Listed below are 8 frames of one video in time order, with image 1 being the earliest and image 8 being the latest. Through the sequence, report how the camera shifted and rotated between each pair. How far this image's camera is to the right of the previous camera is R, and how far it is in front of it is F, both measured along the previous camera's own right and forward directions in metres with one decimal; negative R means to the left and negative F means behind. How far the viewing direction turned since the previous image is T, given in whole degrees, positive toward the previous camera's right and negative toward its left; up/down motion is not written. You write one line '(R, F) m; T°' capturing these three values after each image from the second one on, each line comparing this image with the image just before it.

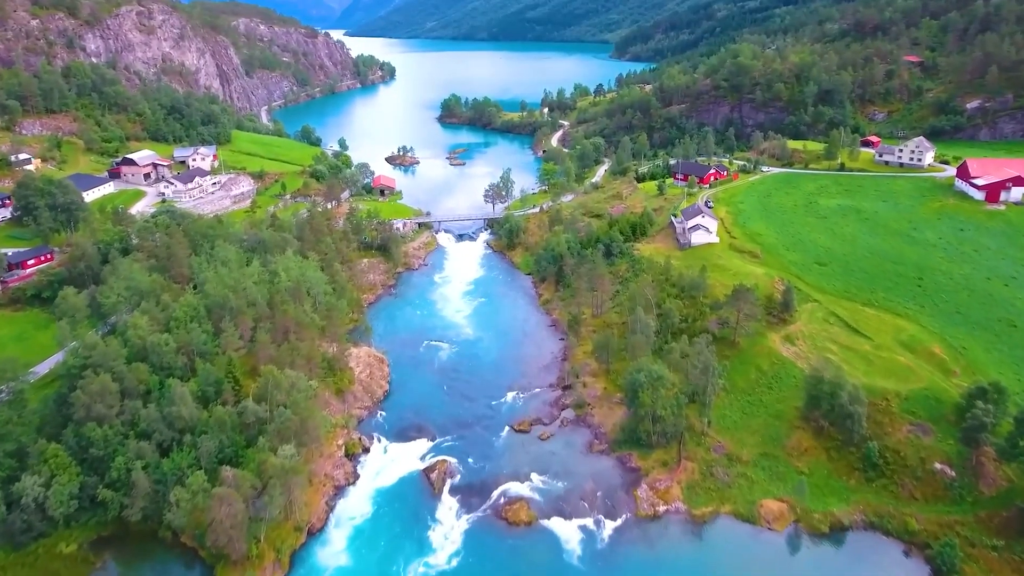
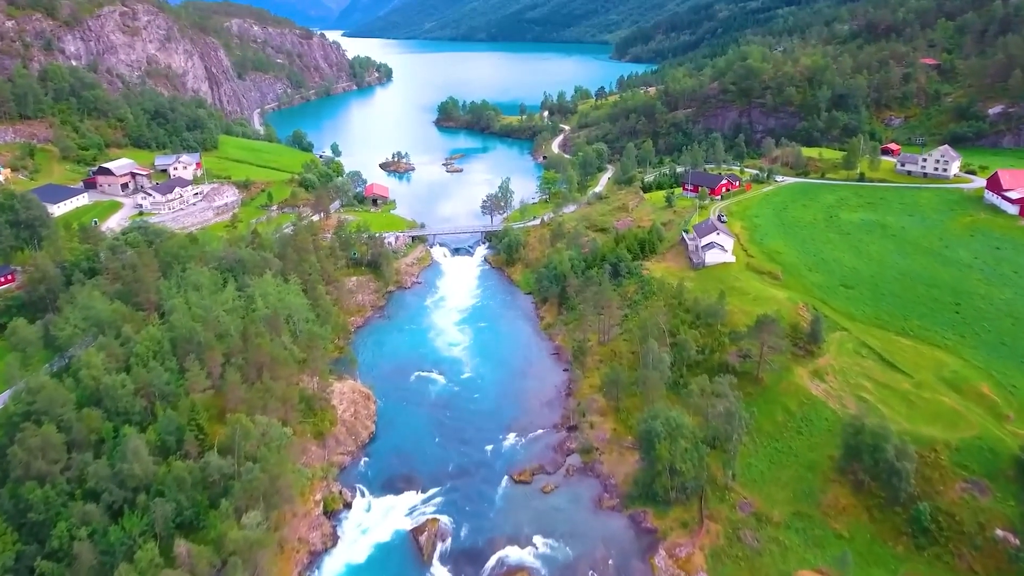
(0.0, +4.5) m; 0°
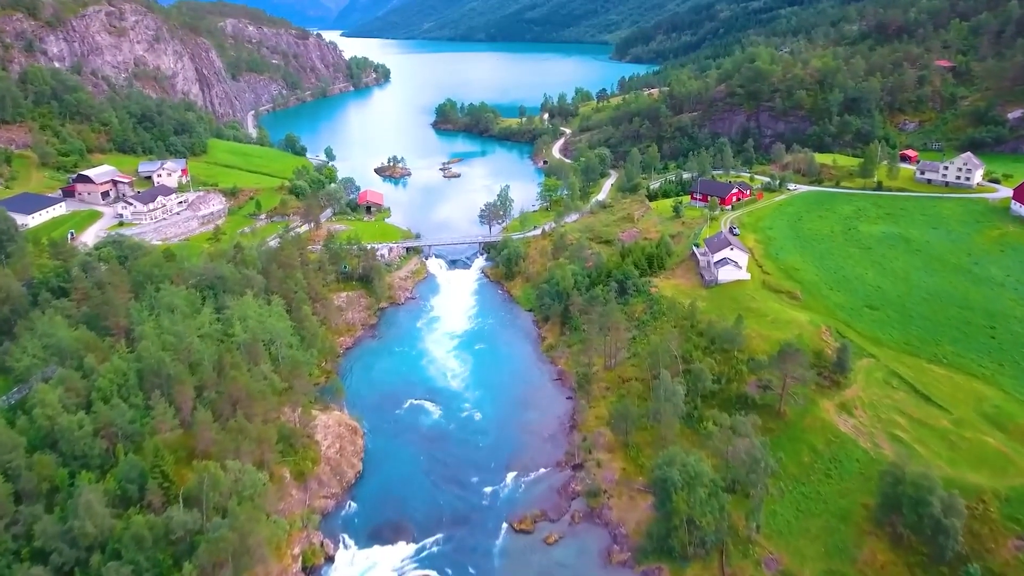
(0.0, +3.5) m; 0°
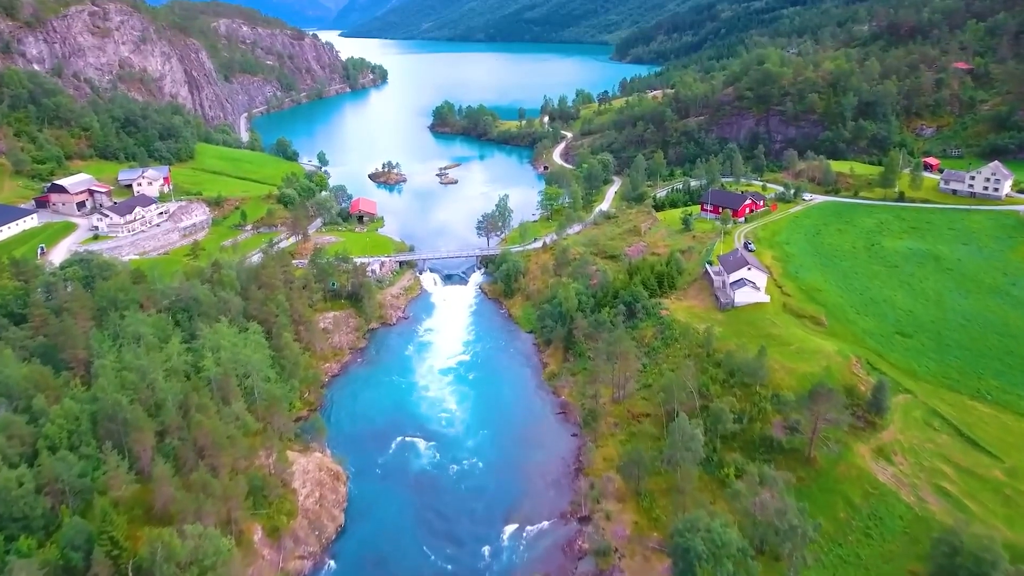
(0.0, +4.0) m; 0°
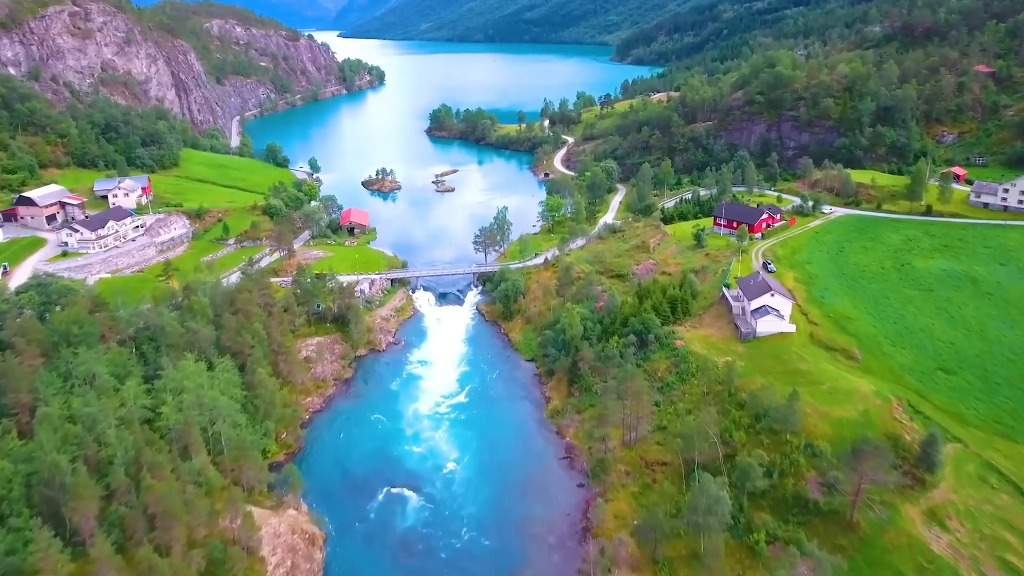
(0.0, +4.3) m; 0°
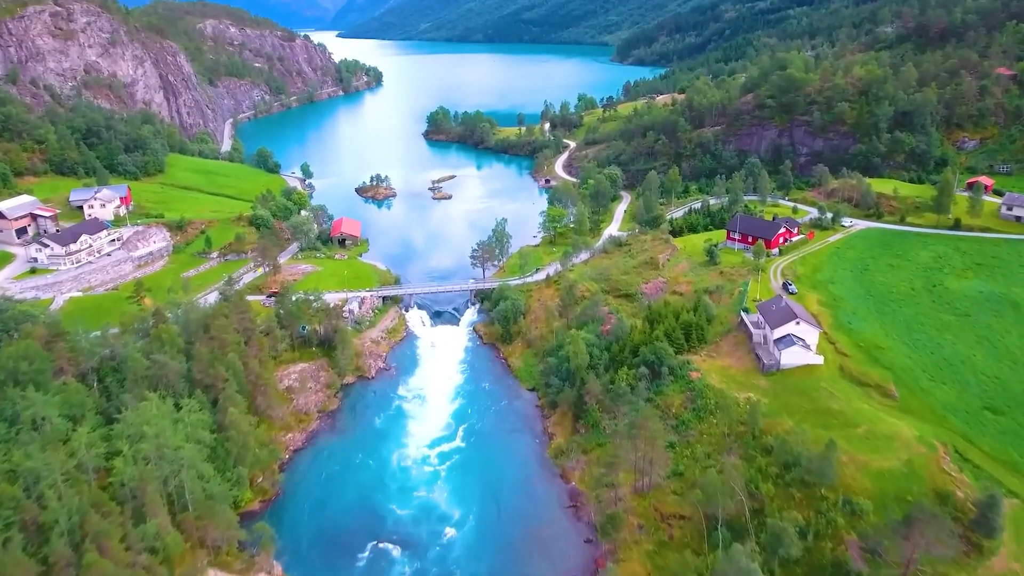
(0.0, +3.9) m; 0°
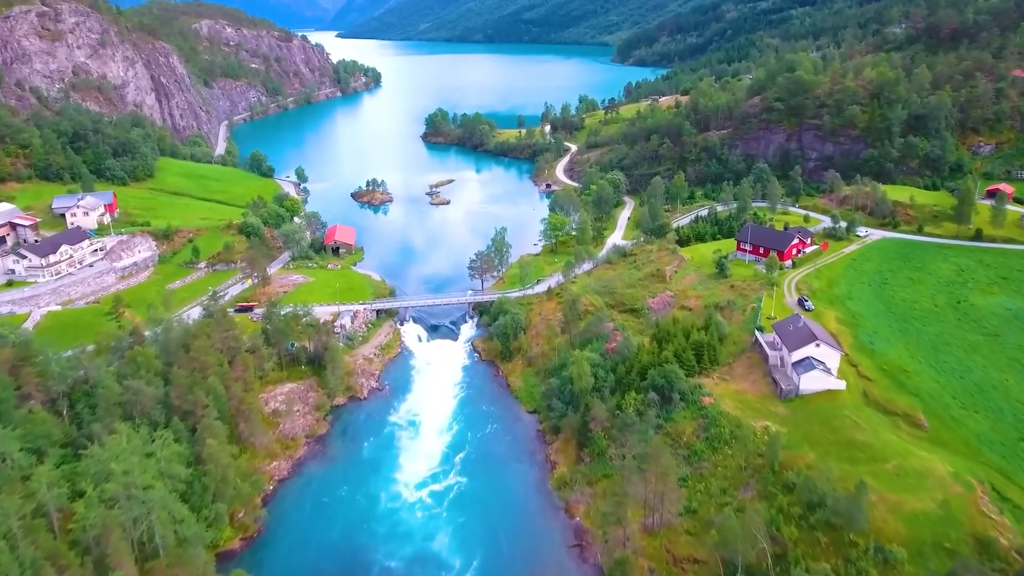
(0.0, +2.6) m; 0°
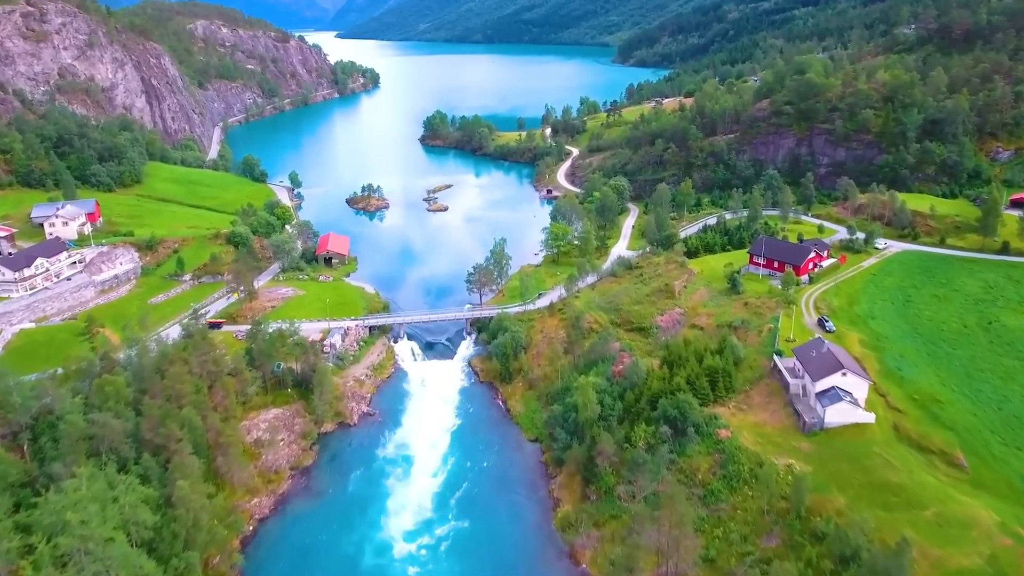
(0.0, +2.9) m; 0°
